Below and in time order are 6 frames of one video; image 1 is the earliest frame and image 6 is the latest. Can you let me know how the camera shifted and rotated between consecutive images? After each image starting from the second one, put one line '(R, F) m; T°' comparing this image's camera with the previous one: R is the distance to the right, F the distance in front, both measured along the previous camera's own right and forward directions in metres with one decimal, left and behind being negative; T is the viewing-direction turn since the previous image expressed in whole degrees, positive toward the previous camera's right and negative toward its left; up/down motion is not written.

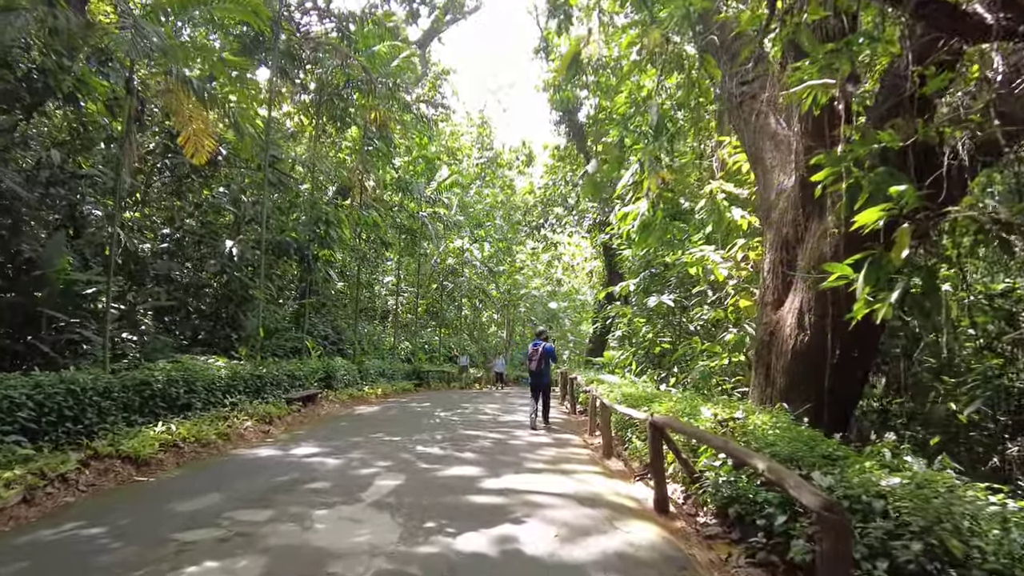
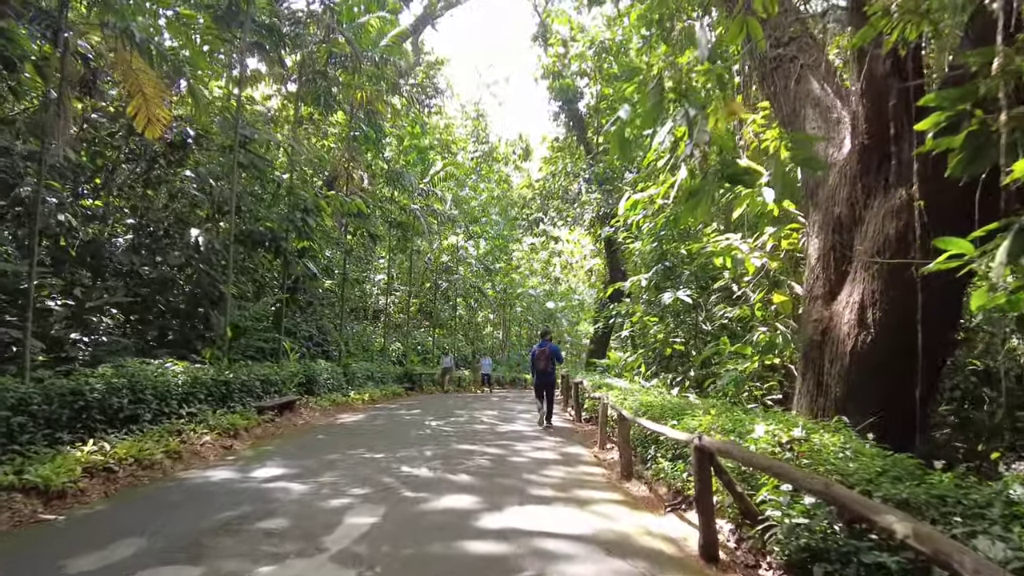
(-0.1, +1.2) m; 0°
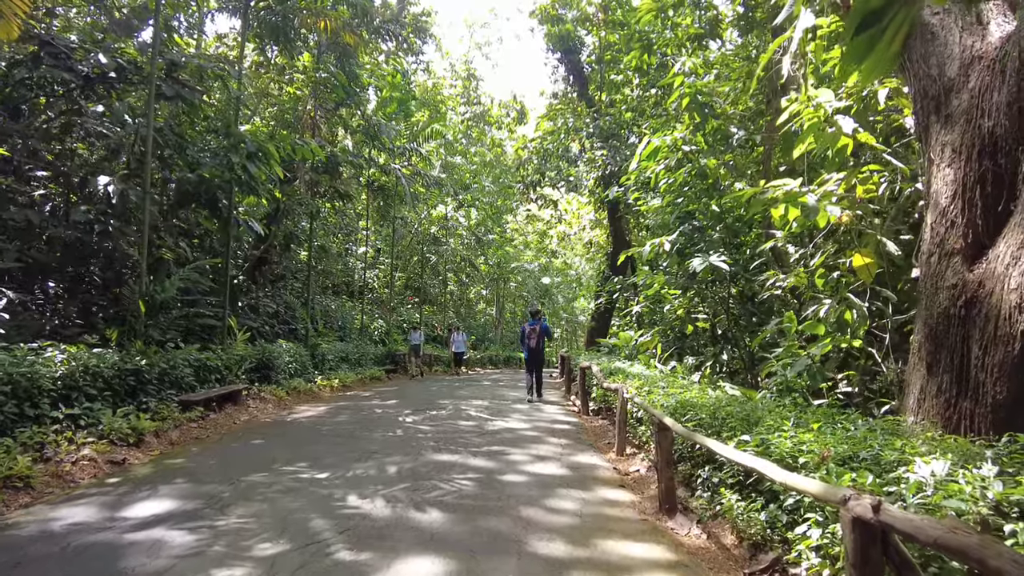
(0.0, +2.1) m; +1°
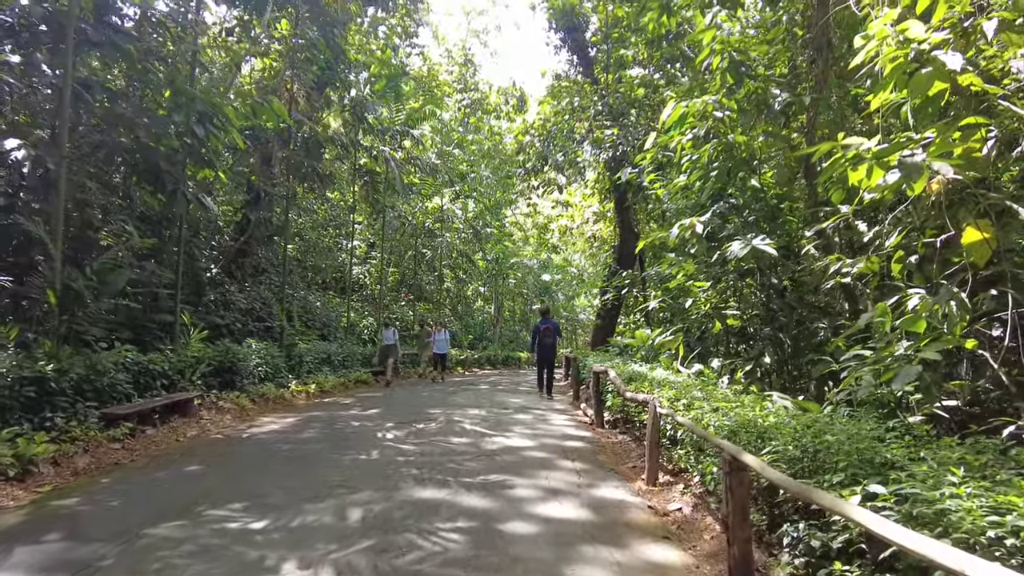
(0.0, +1.5) m; 0°
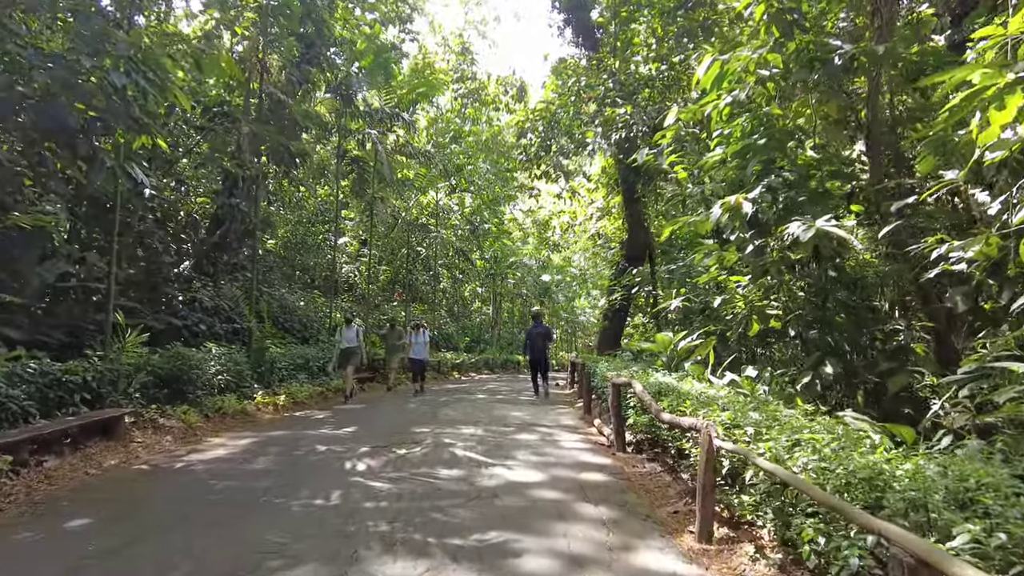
(0.0, +1.5) m; 0°
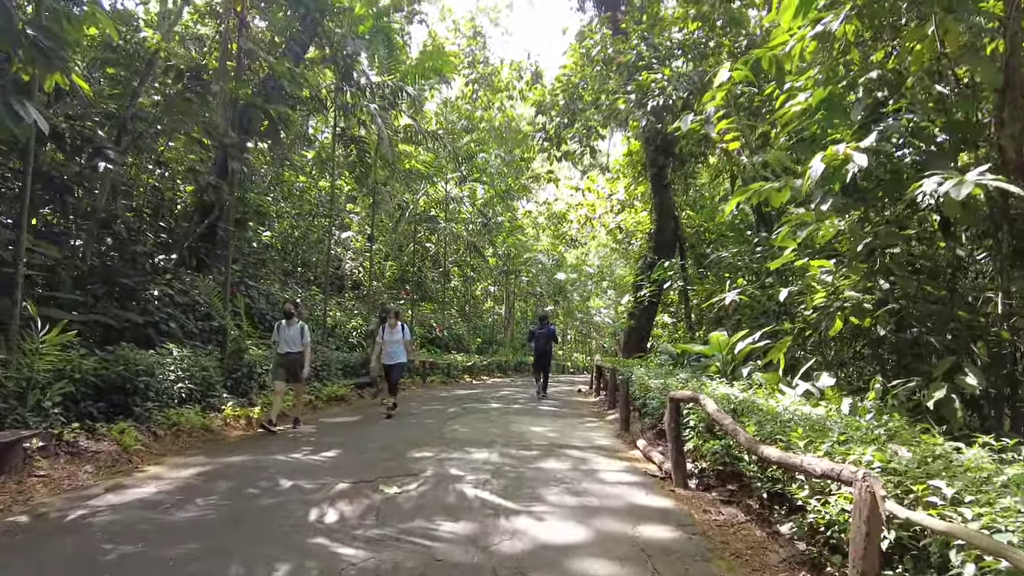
(-0.1, +1.7) m; -1°
